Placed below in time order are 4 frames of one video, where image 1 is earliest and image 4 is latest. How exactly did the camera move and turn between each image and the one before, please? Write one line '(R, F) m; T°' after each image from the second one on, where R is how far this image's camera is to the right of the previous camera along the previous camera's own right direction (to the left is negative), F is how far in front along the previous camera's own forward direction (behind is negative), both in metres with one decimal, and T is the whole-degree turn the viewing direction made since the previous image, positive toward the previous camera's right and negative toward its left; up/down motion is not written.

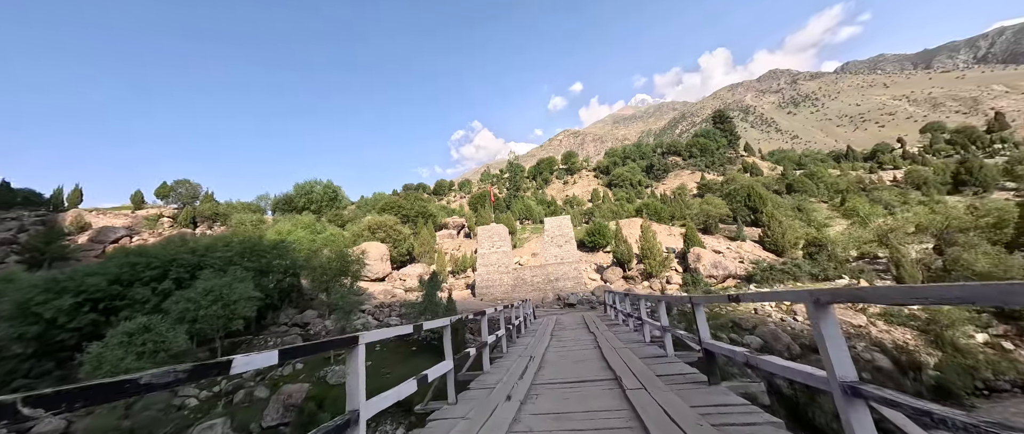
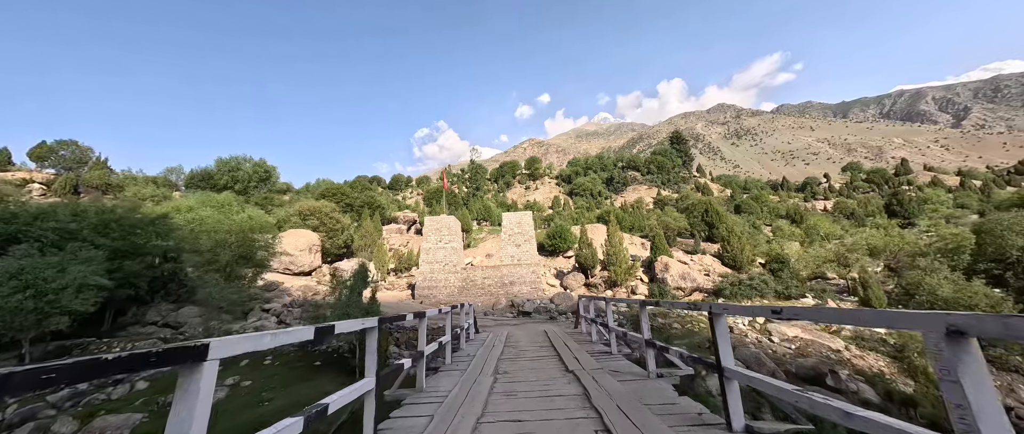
(+0.3, +2.6) m; +7°
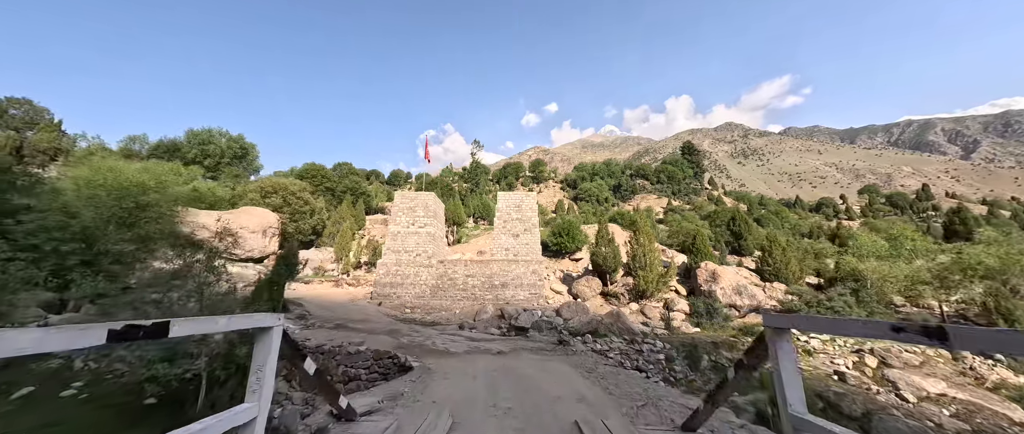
(+0.2, +4.4) m; 0°
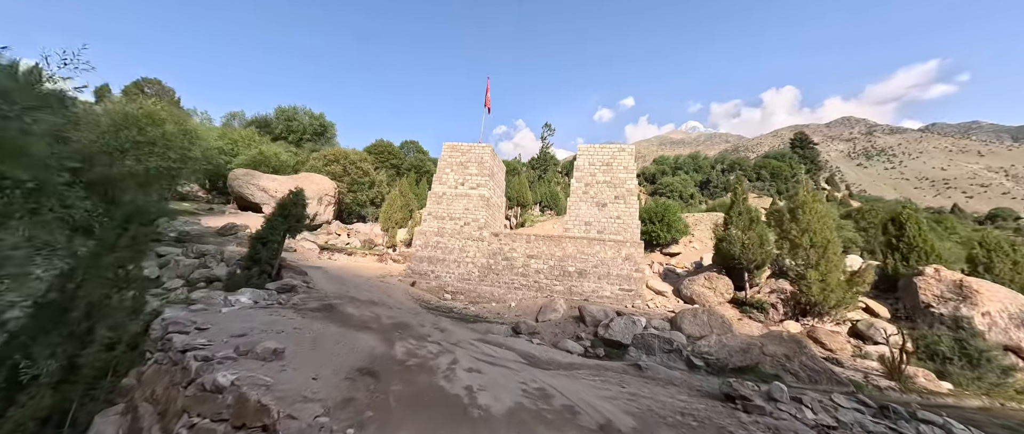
(-0.4, +3.7) m; -11°
